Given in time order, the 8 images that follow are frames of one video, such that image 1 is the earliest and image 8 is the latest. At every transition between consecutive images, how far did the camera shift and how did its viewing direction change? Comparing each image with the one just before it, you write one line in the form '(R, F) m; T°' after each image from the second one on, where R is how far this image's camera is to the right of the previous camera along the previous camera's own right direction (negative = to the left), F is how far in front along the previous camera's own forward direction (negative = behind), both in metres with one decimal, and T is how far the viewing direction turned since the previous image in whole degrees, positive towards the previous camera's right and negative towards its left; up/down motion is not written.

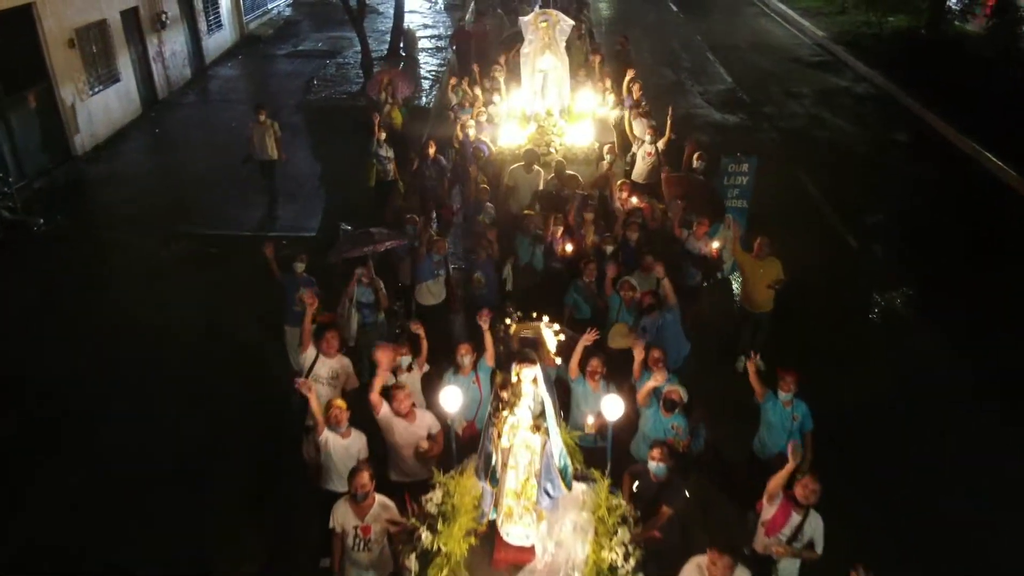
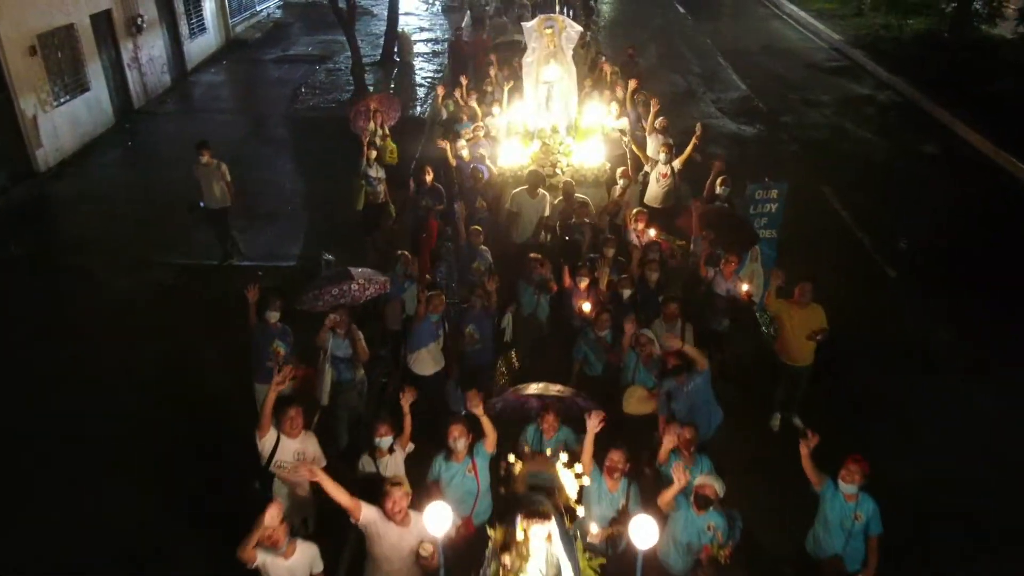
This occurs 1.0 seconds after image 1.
(0.0, +1.1) m; 0°
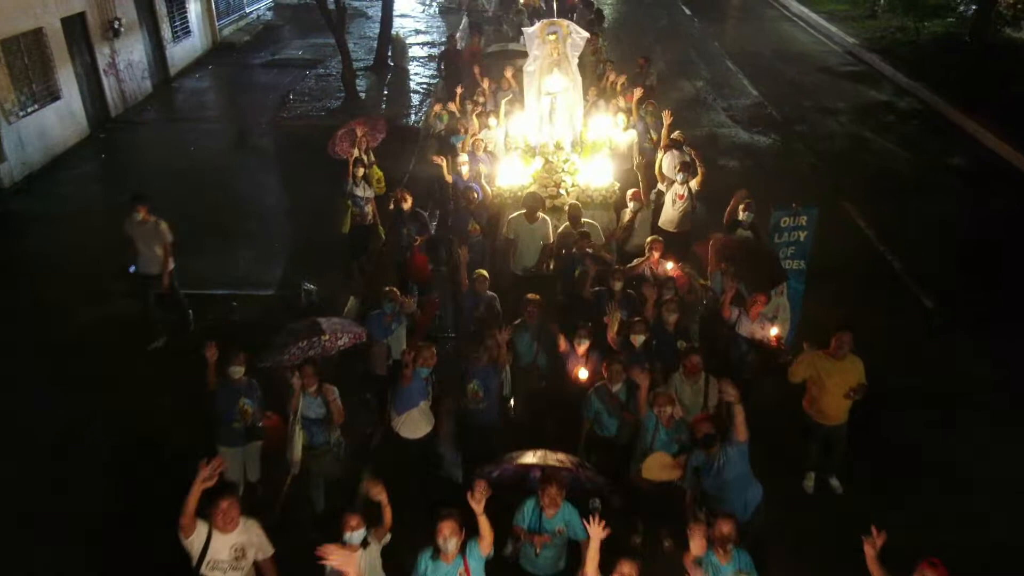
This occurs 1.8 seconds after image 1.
(0.0, +0.9) m; 0°
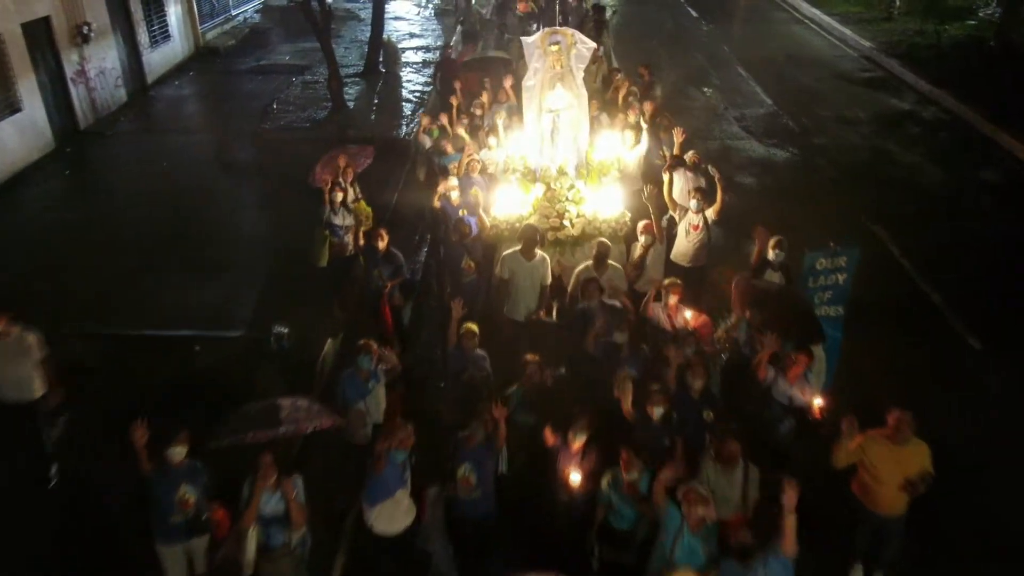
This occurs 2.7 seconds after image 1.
(0.0, +1.0) m; 0°
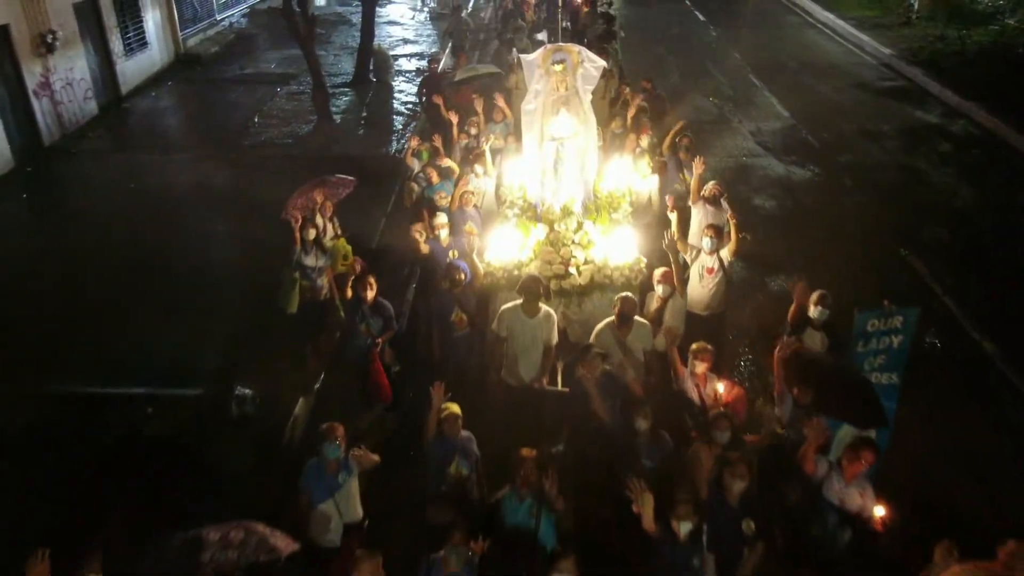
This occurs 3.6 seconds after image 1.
(0.0, +1.0) m; 0°
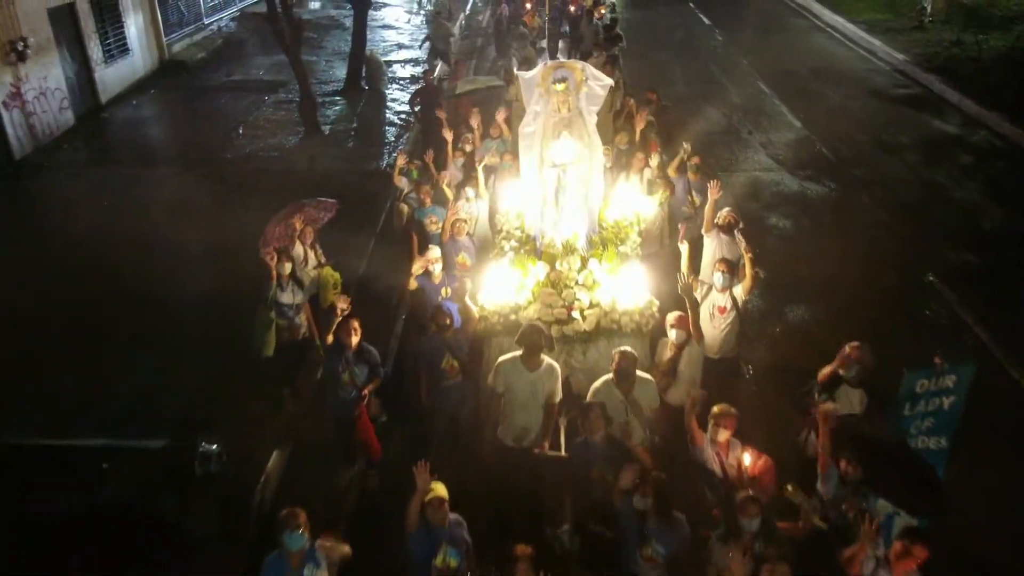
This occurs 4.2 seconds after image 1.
(0.0, +0.7) m; 0°
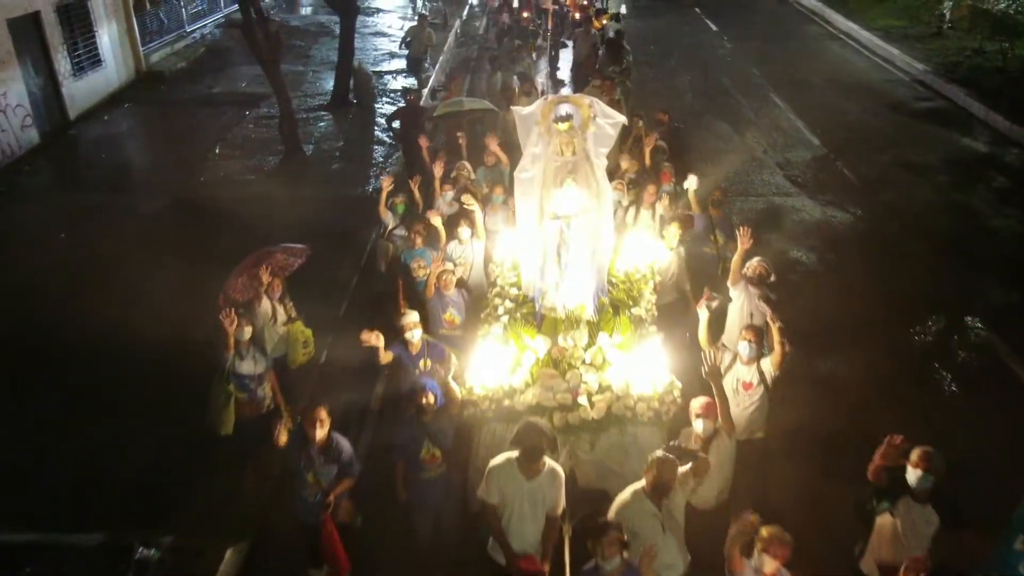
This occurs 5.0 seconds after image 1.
(0.0, +0.9) m; 0°
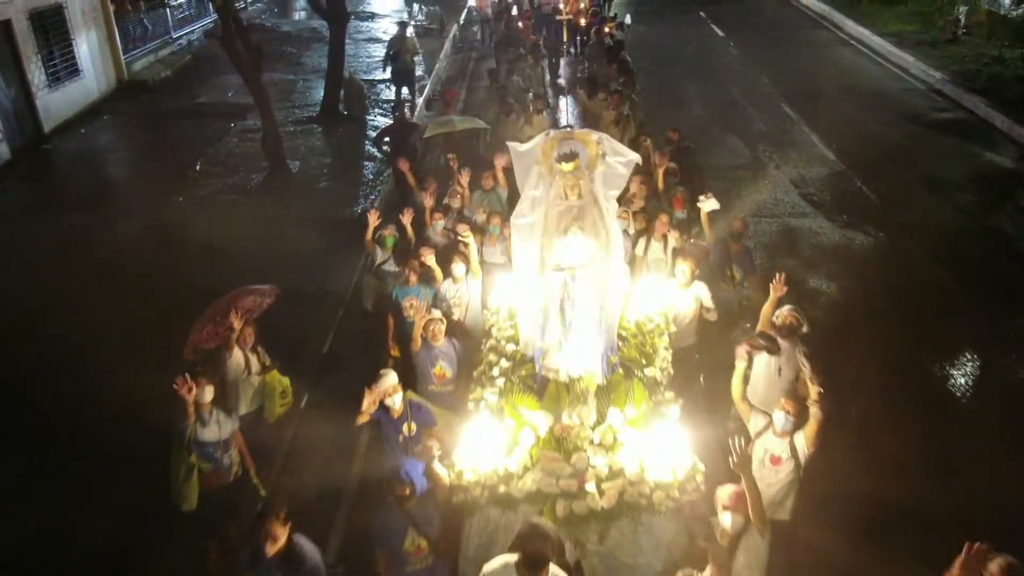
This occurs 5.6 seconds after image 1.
(0.0, +0.7) m; 0°
